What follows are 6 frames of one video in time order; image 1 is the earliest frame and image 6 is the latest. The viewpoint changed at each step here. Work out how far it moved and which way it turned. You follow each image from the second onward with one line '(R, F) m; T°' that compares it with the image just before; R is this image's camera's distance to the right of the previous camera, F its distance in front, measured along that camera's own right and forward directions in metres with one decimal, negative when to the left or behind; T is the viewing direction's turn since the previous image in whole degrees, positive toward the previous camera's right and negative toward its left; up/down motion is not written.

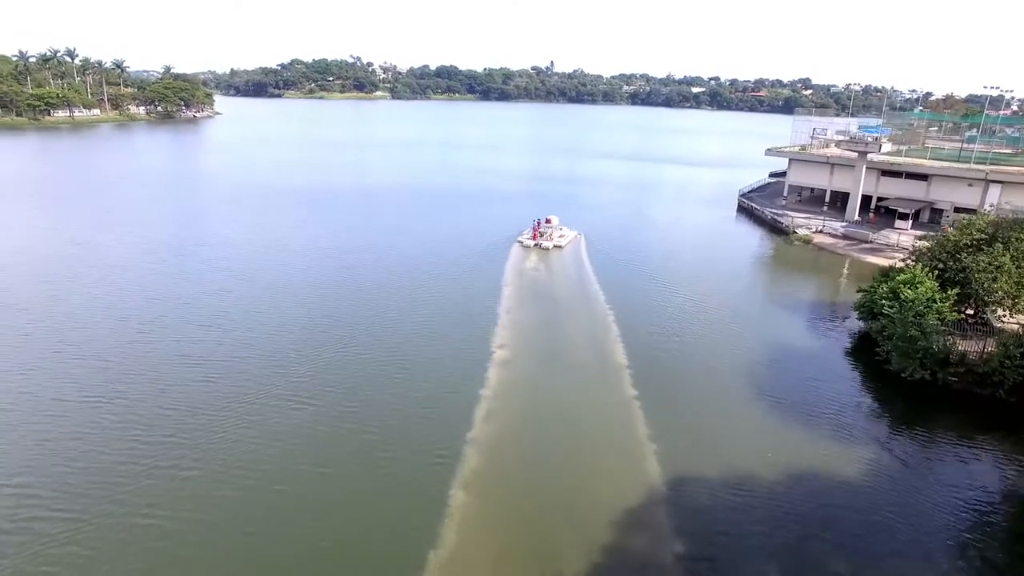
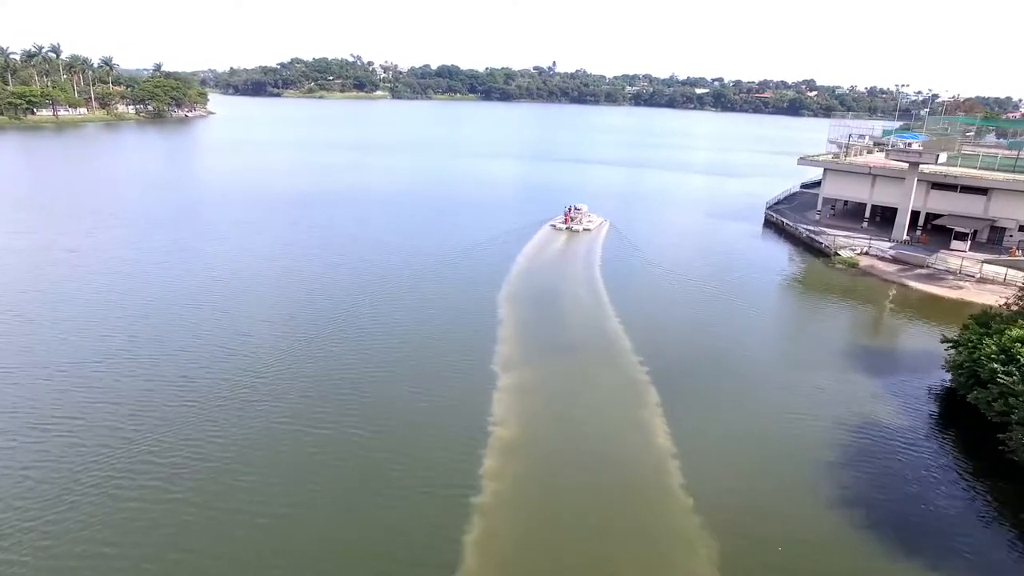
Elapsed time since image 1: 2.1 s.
(-0.1, +3.3) m; 0°
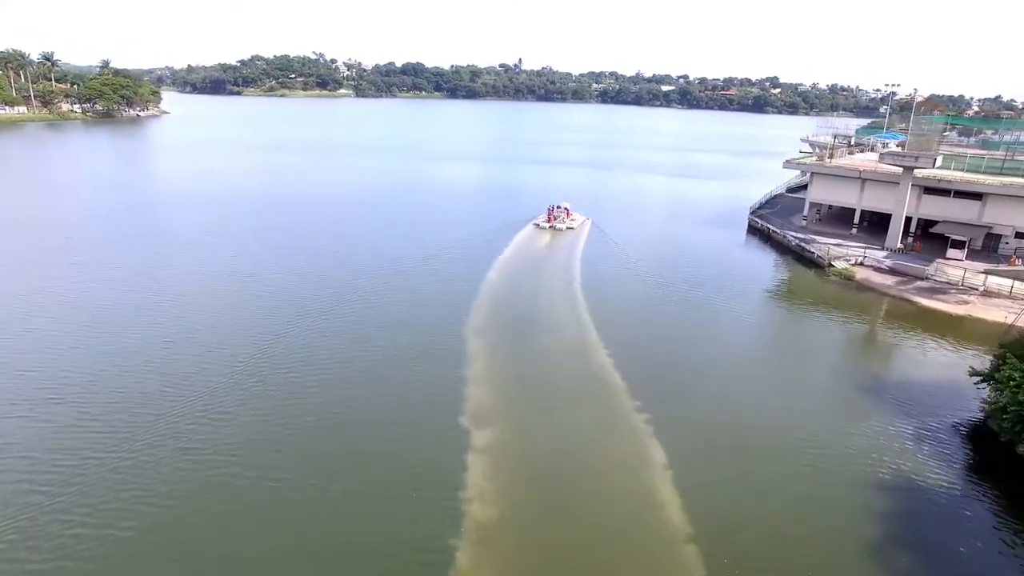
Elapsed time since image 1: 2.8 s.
(-0.1, +2.0) m; +3°
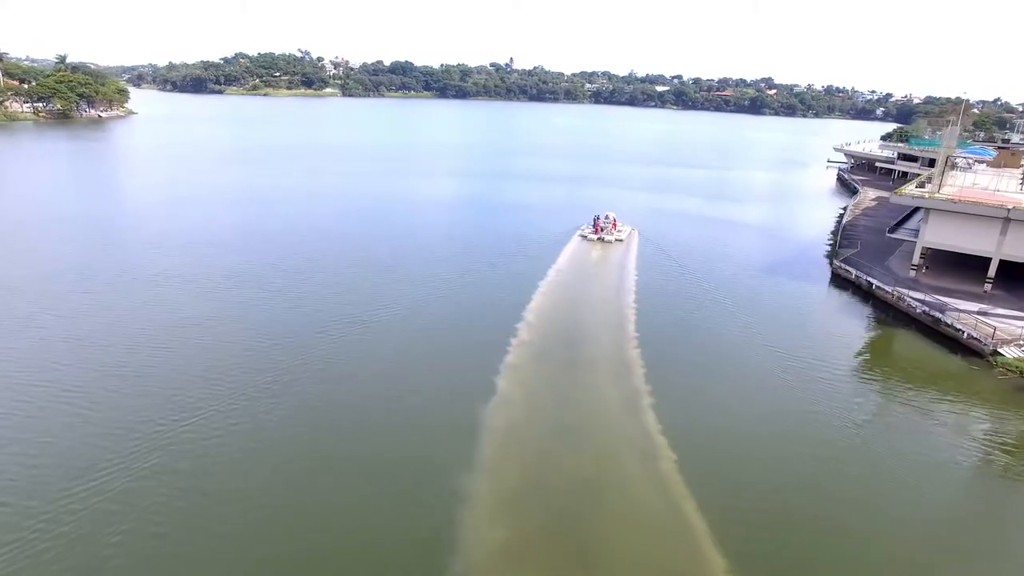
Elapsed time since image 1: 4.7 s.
(-0.7, +7.1) m; +1°
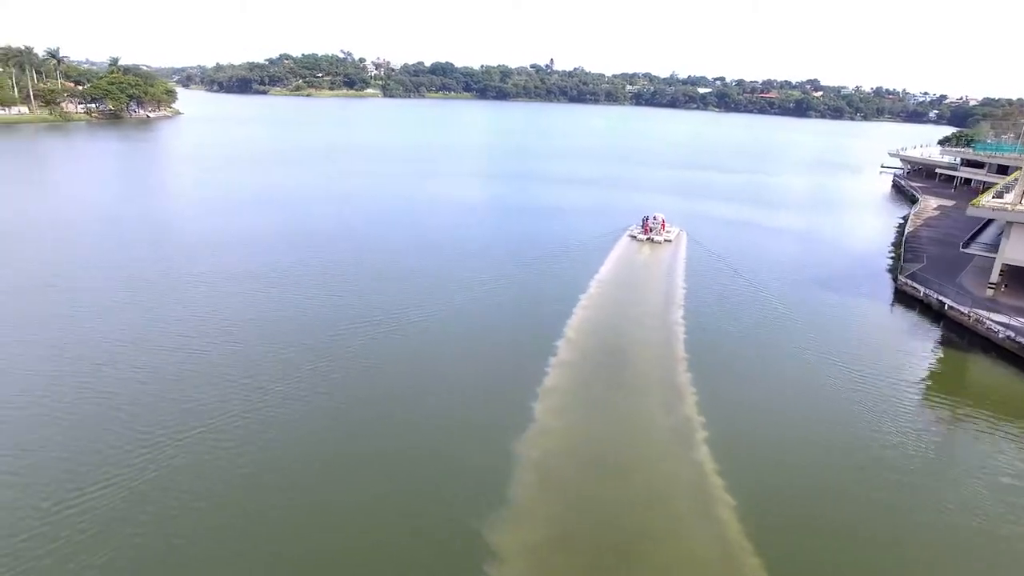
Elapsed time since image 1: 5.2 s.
(-0.1, +1.0) m; -3°
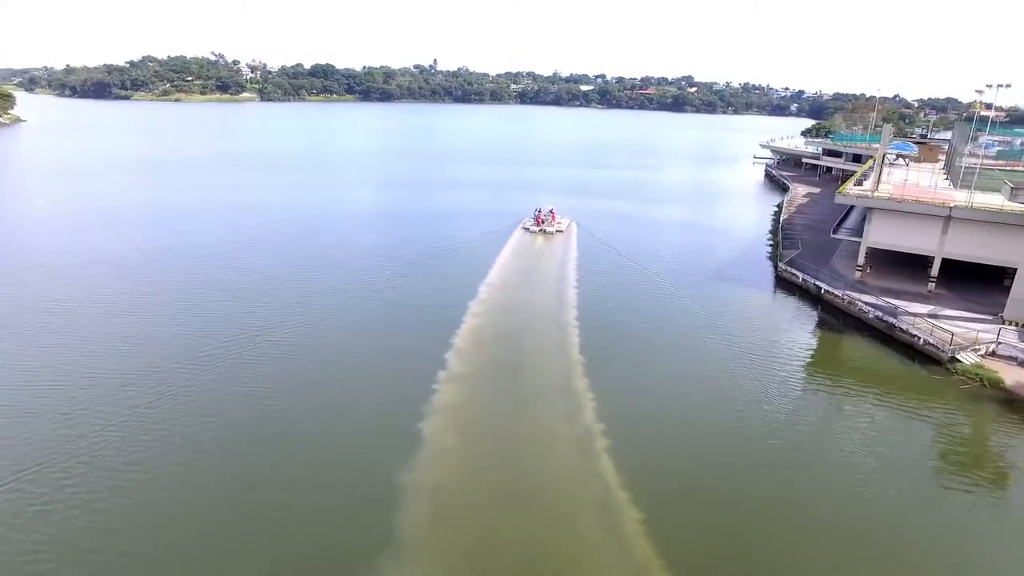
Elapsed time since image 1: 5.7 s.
(+0.1, +0.5) m; +9°
